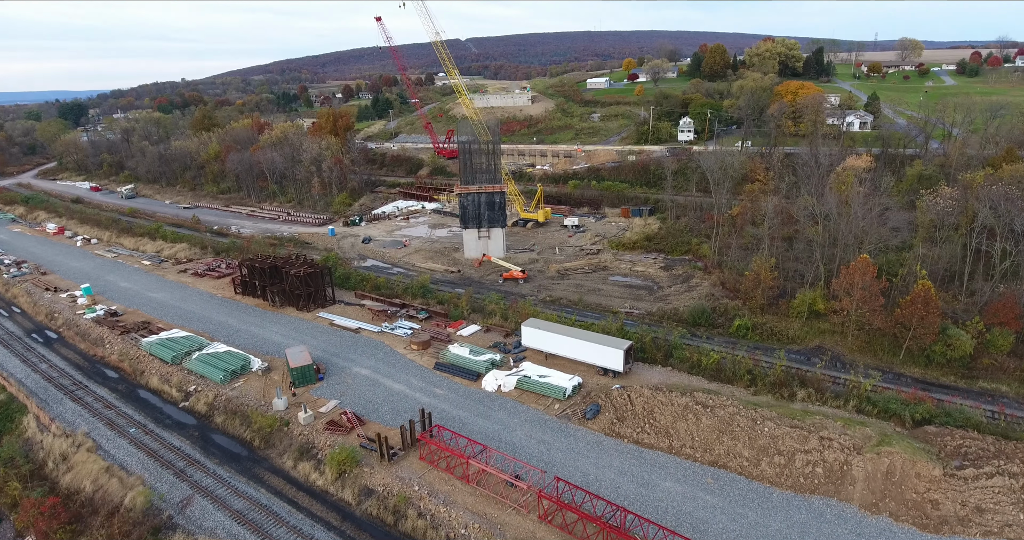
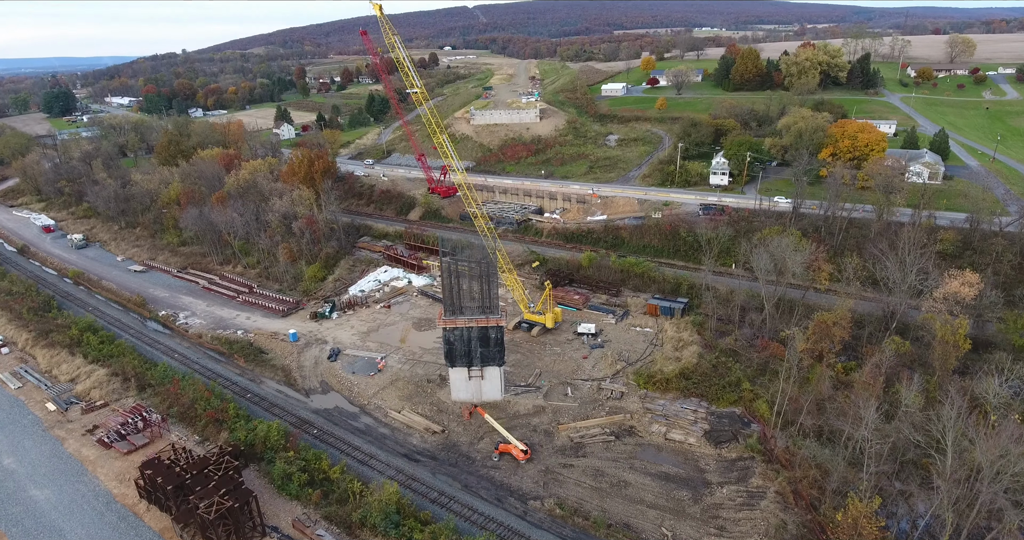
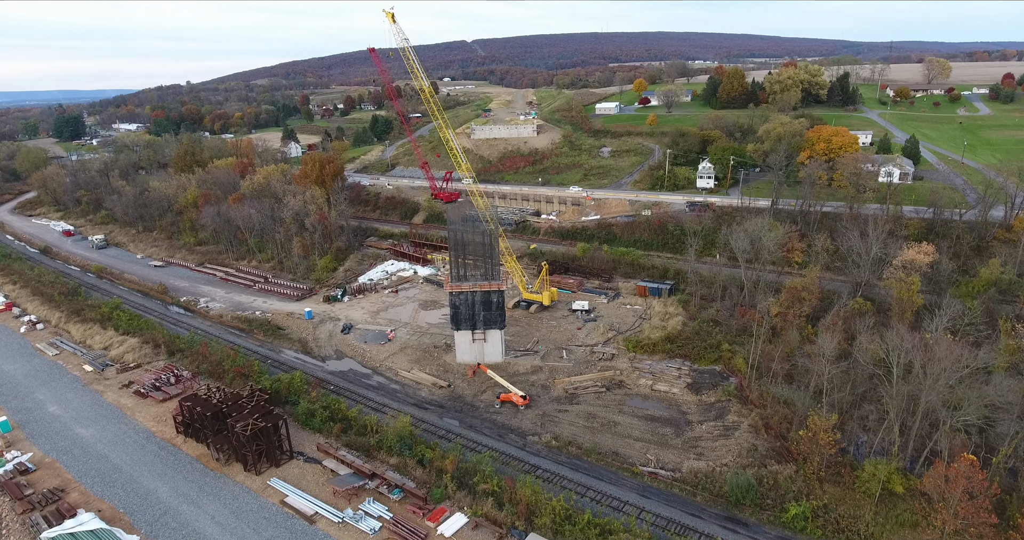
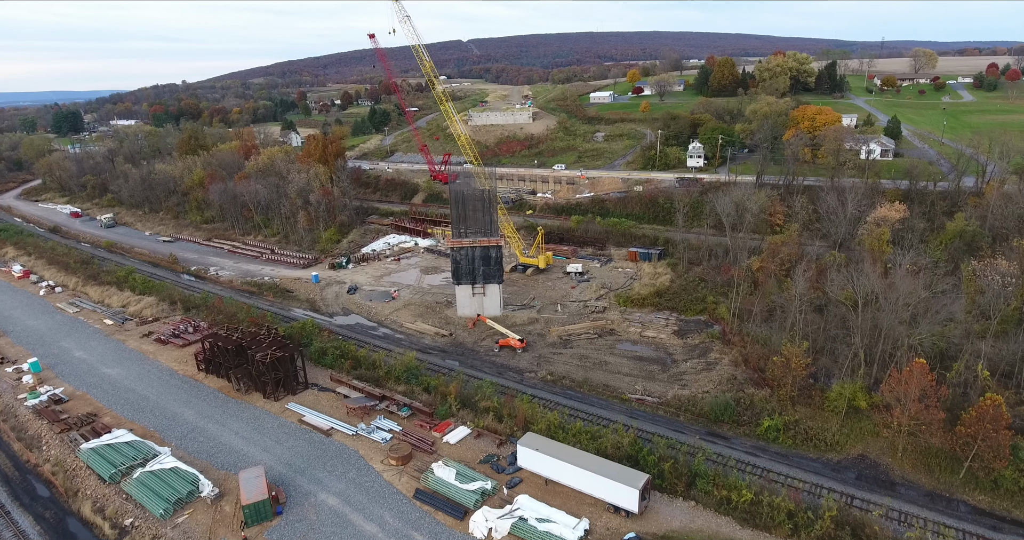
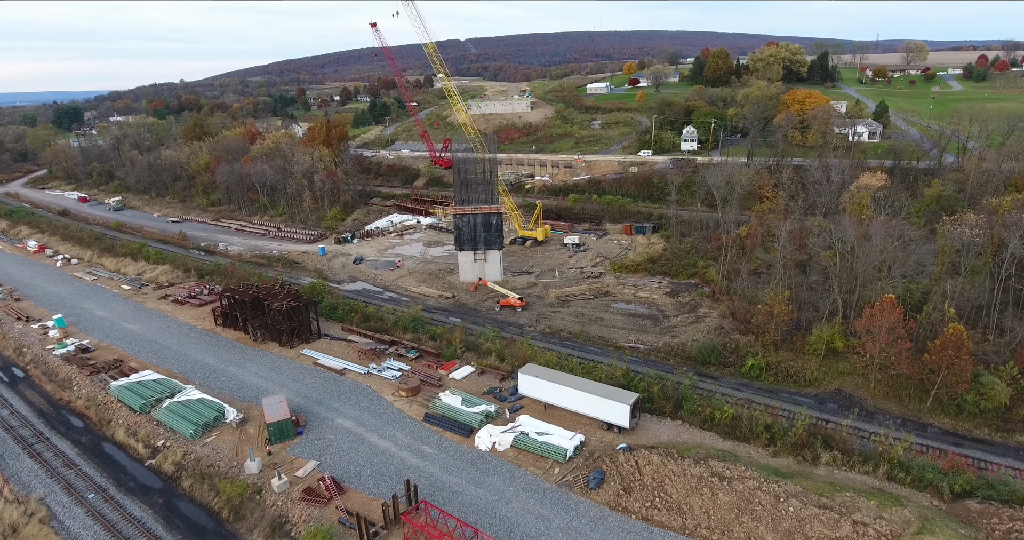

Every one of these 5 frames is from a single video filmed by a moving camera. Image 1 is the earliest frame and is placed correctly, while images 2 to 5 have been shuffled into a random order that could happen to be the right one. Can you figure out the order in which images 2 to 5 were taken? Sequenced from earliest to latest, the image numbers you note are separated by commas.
5, 4, 3, 2
